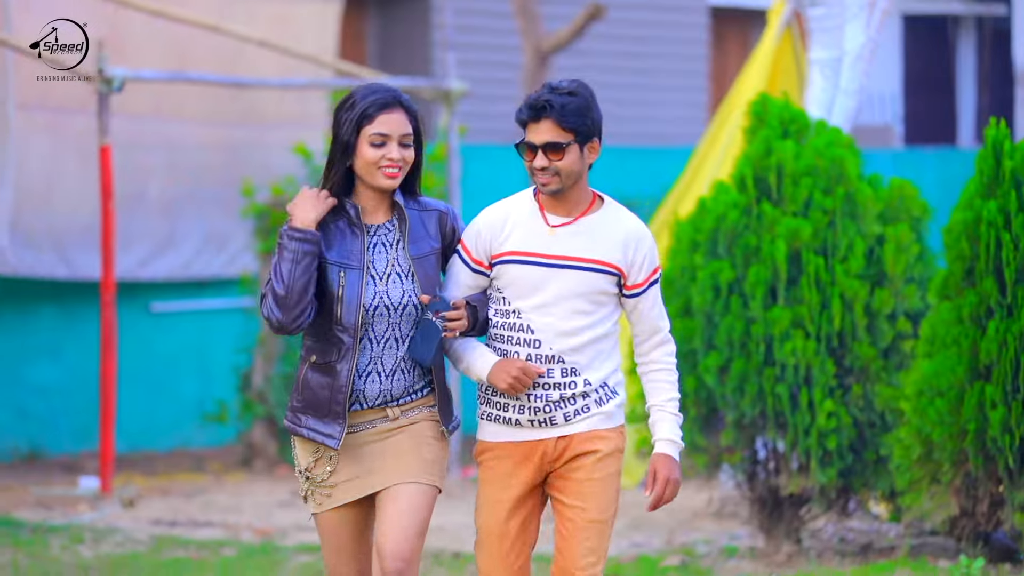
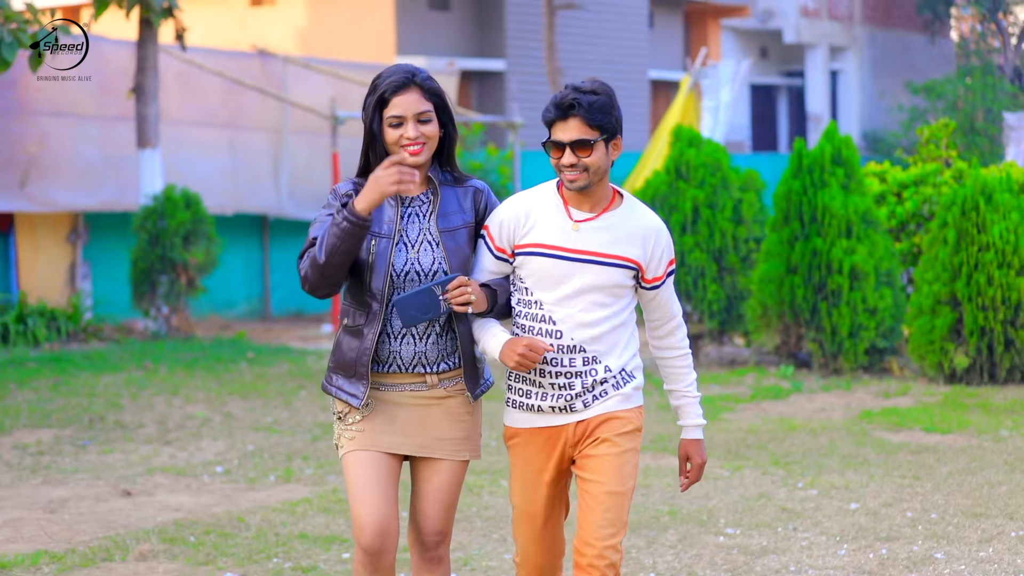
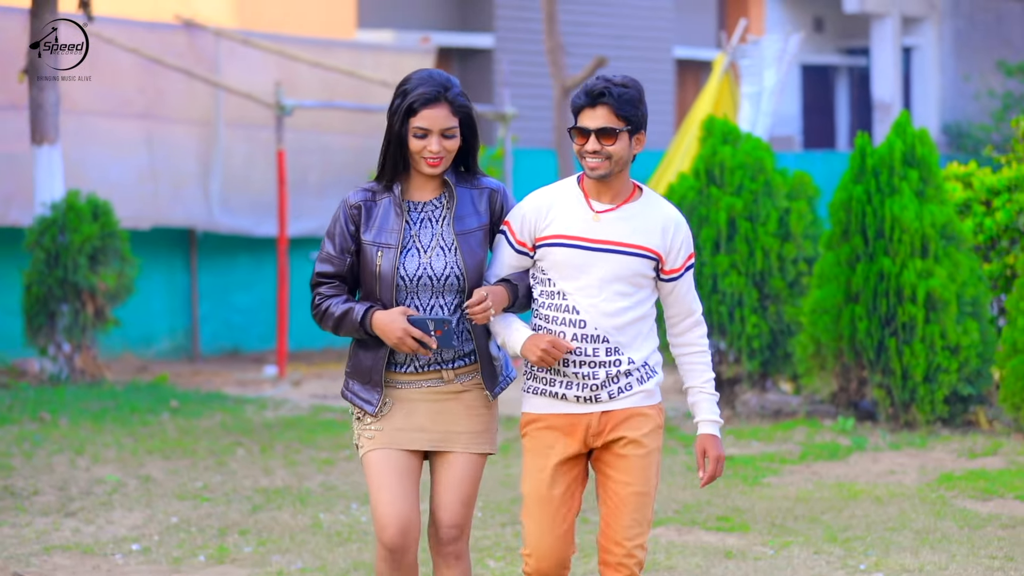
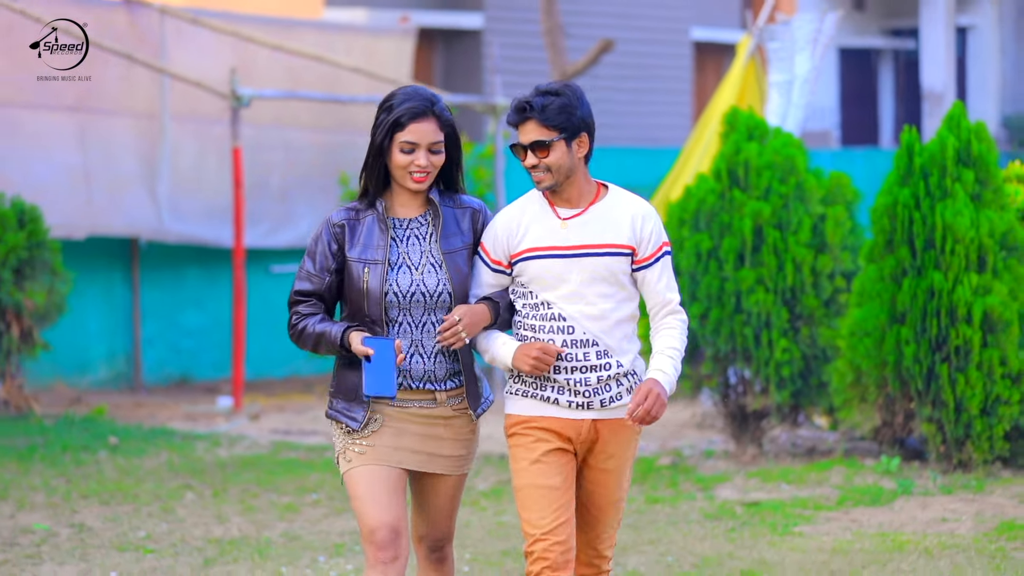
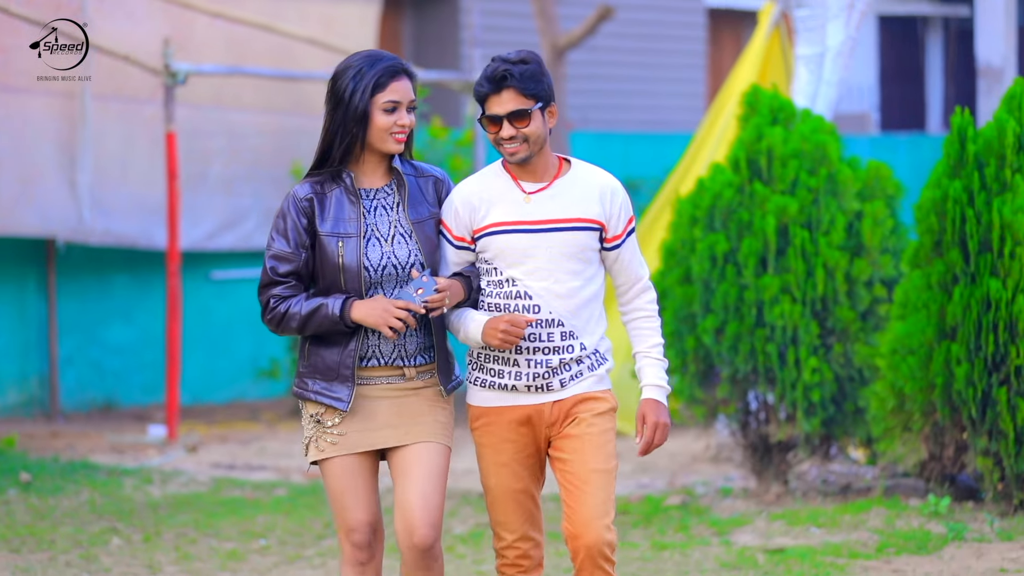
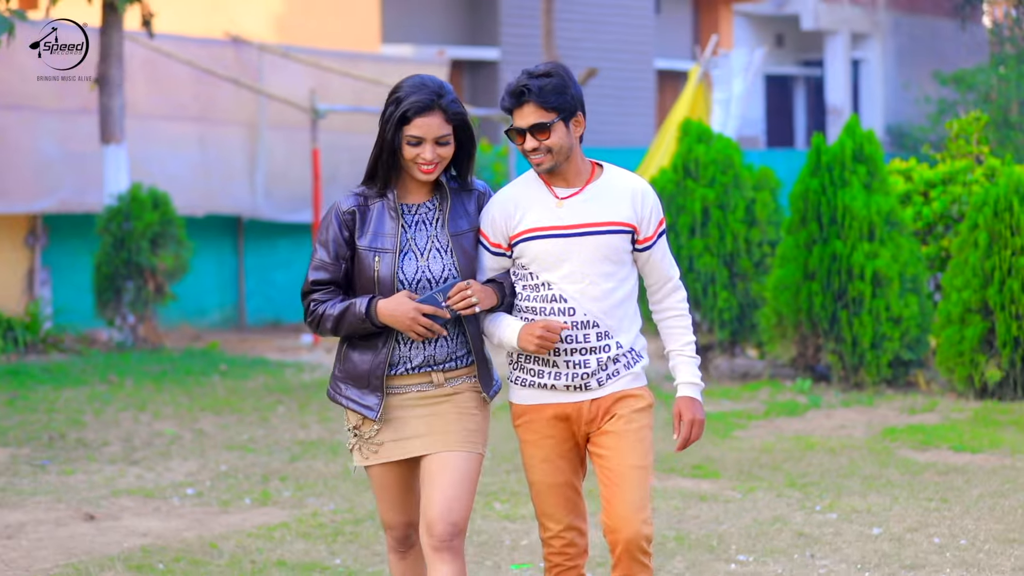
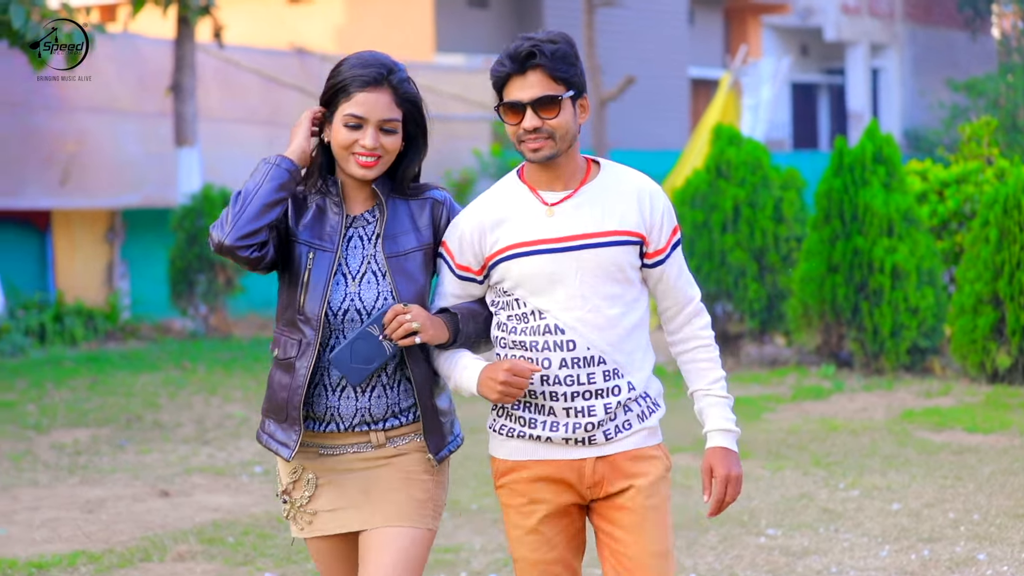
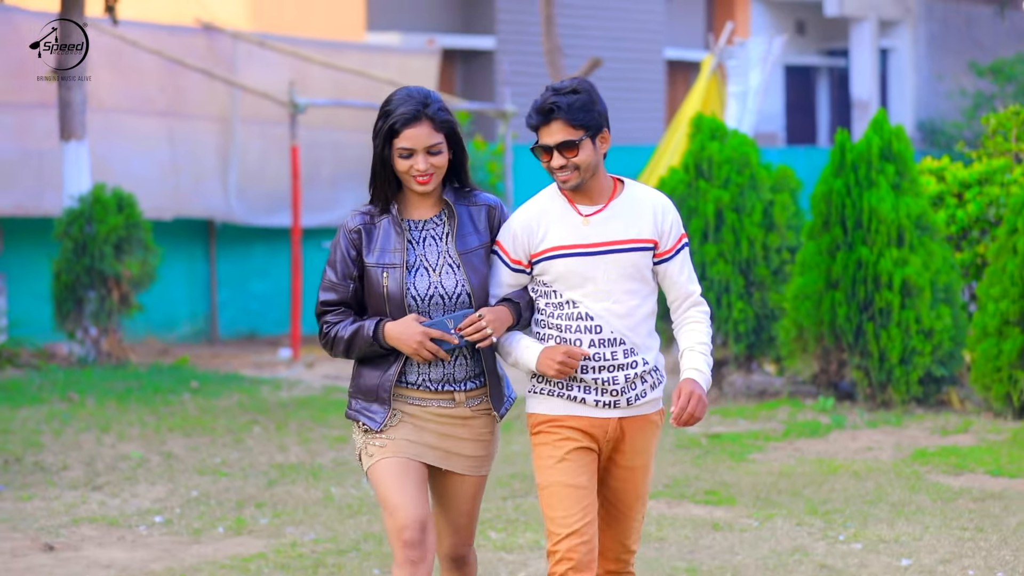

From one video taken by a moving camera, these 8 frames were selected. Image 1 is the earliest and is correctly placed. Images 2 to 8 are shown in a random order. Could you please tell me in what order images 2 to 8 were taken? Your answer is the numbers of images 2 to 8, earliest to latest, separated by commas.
5, 4, 3, 8, 6, 2, 7
